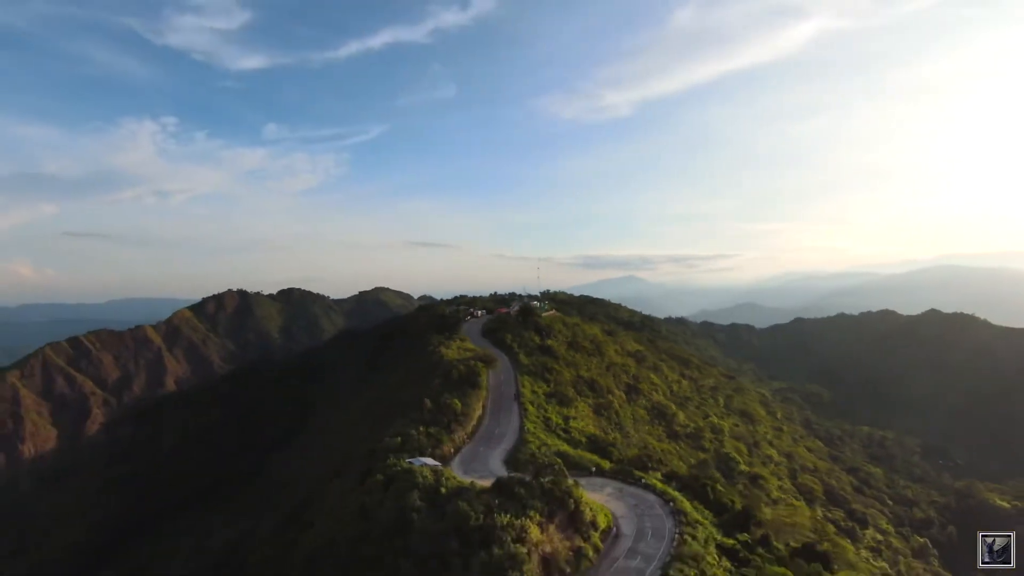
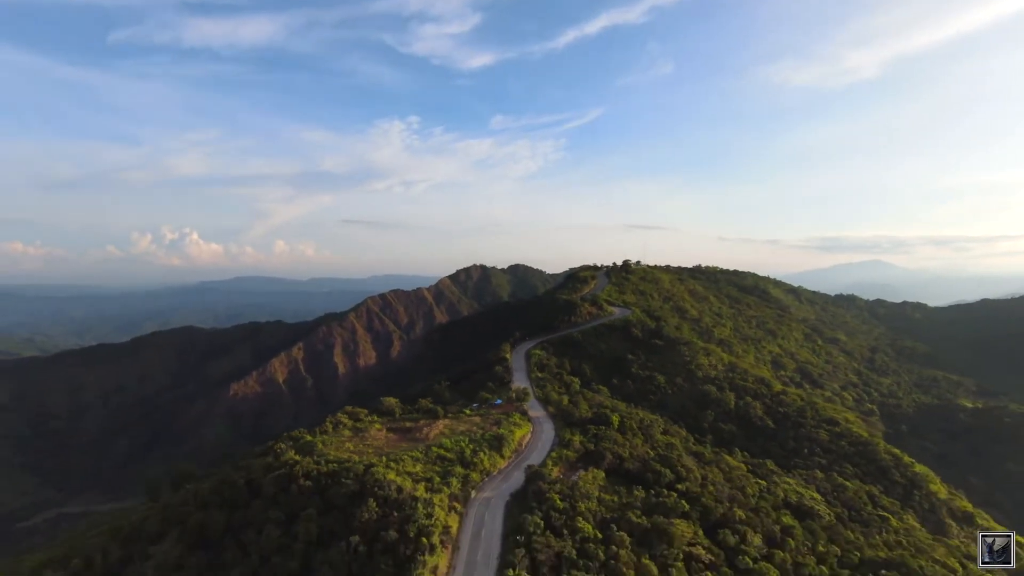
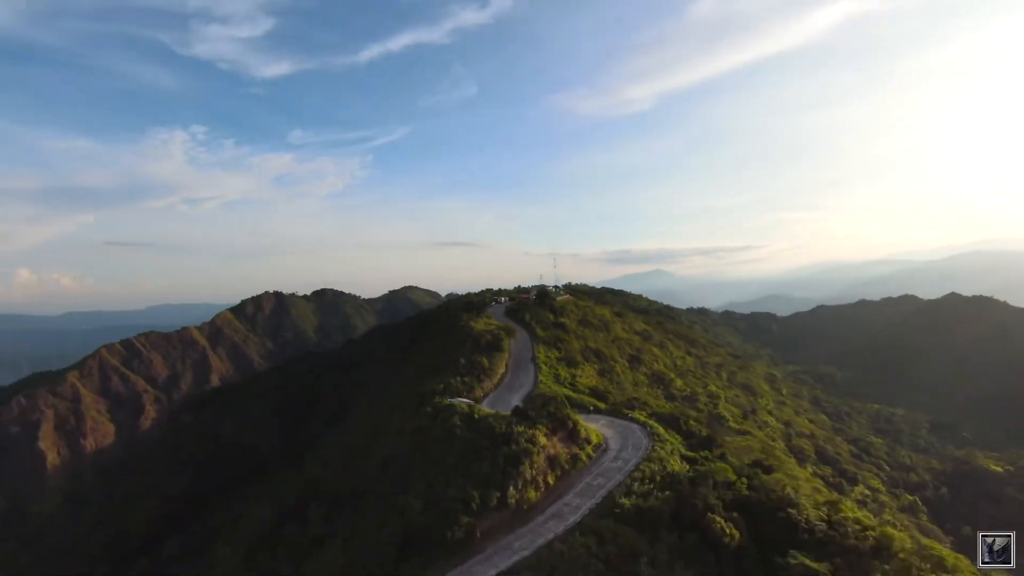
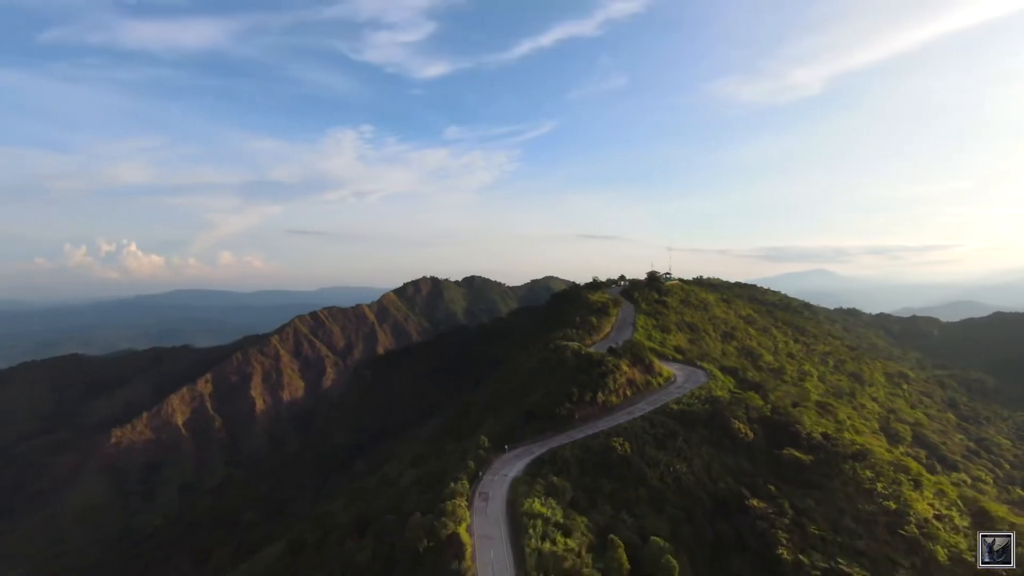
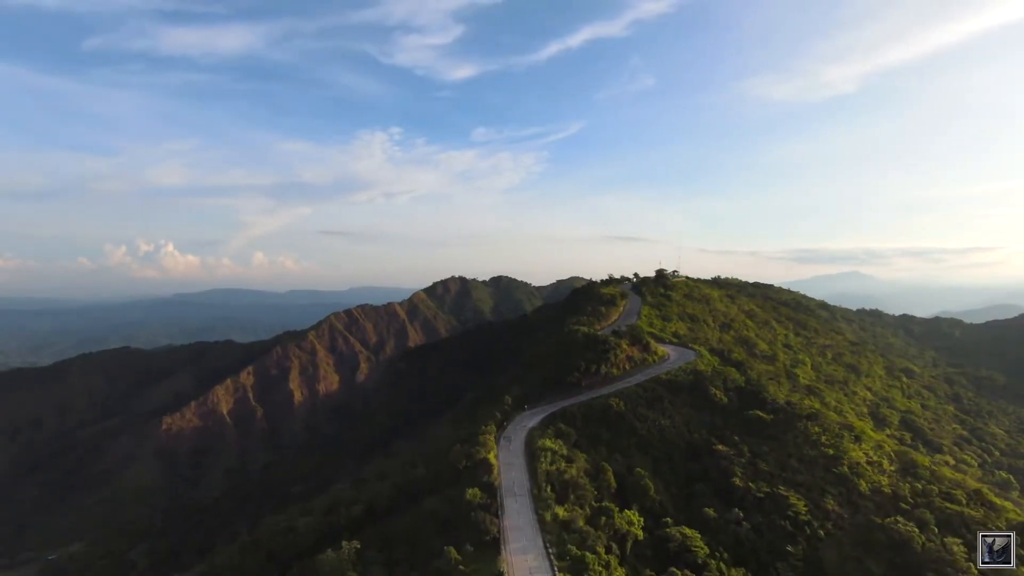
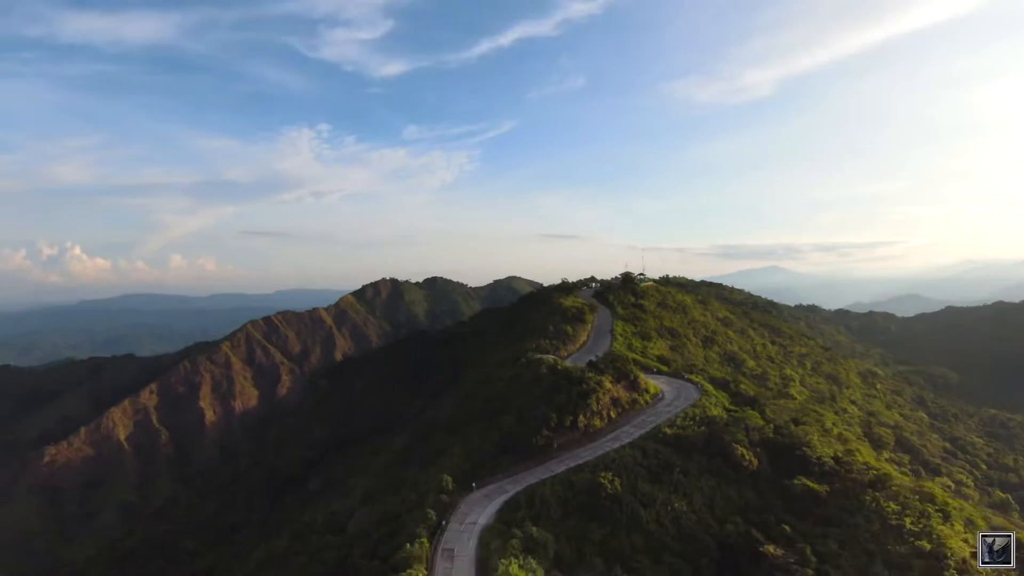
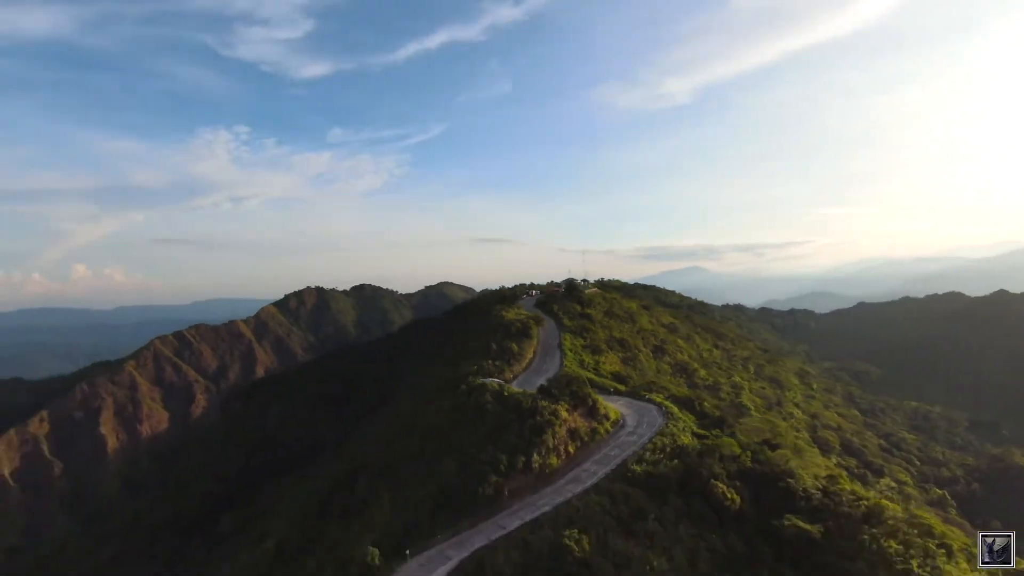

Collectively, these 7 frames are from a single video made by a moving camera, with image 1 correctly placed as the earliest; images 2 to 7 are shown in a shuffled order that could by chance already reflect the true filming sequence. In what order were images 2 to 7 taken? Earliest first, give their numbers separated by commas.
3, 7, 6, 4, 5, 2
